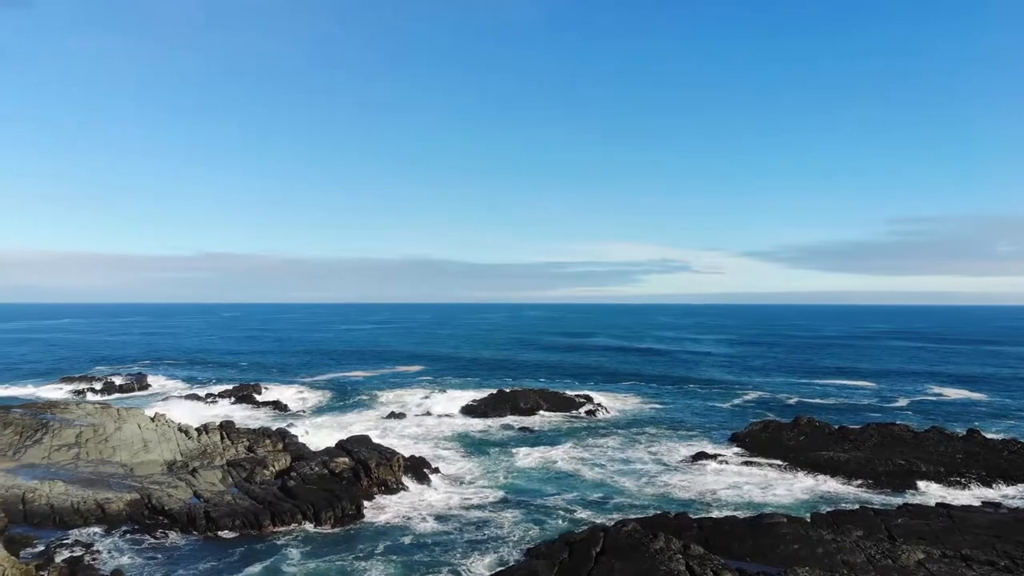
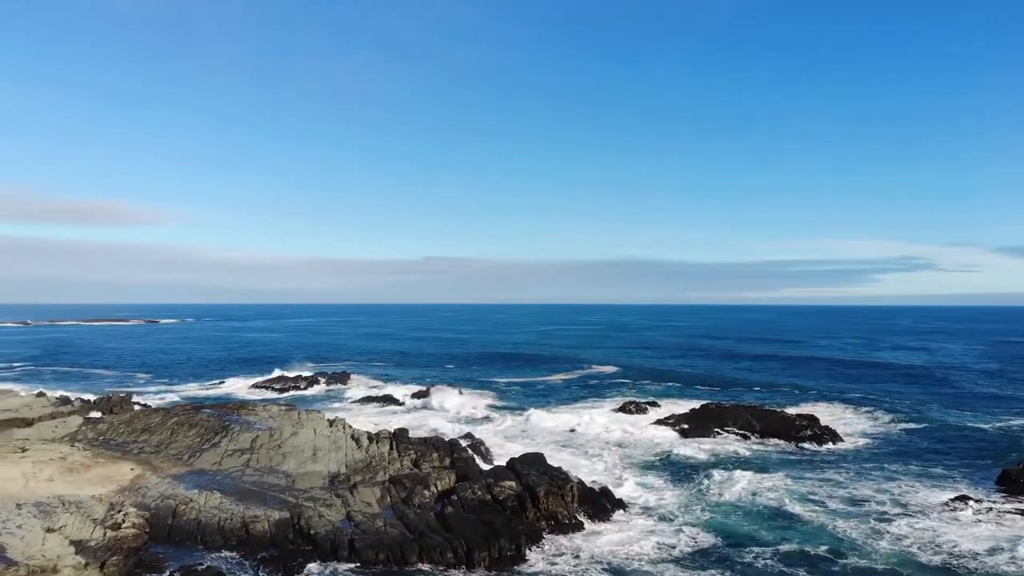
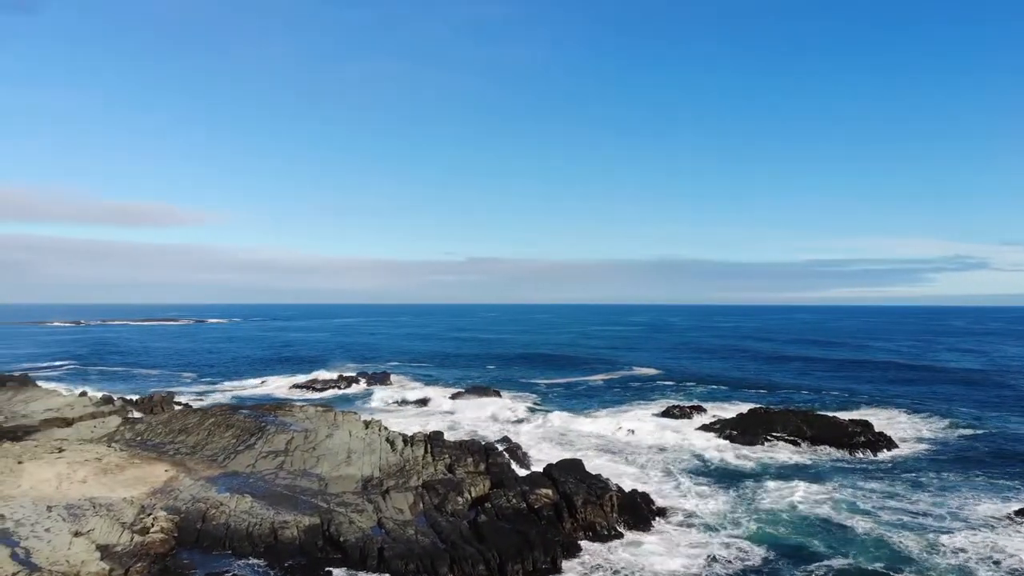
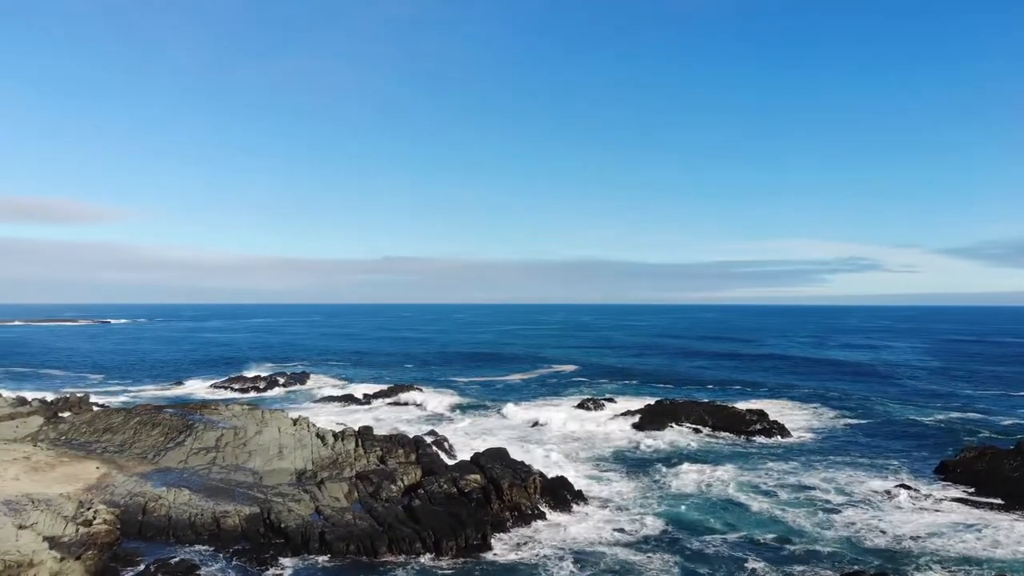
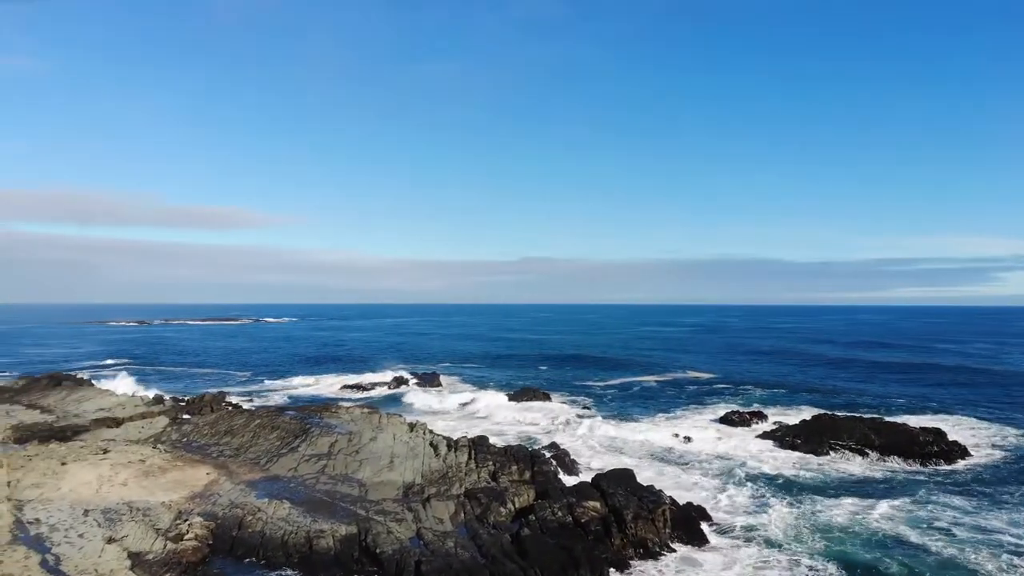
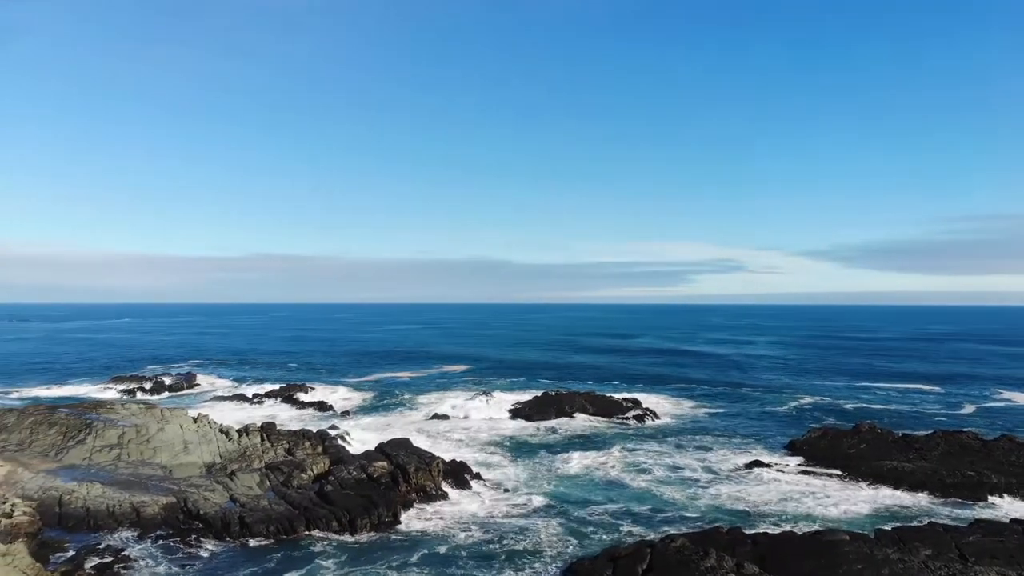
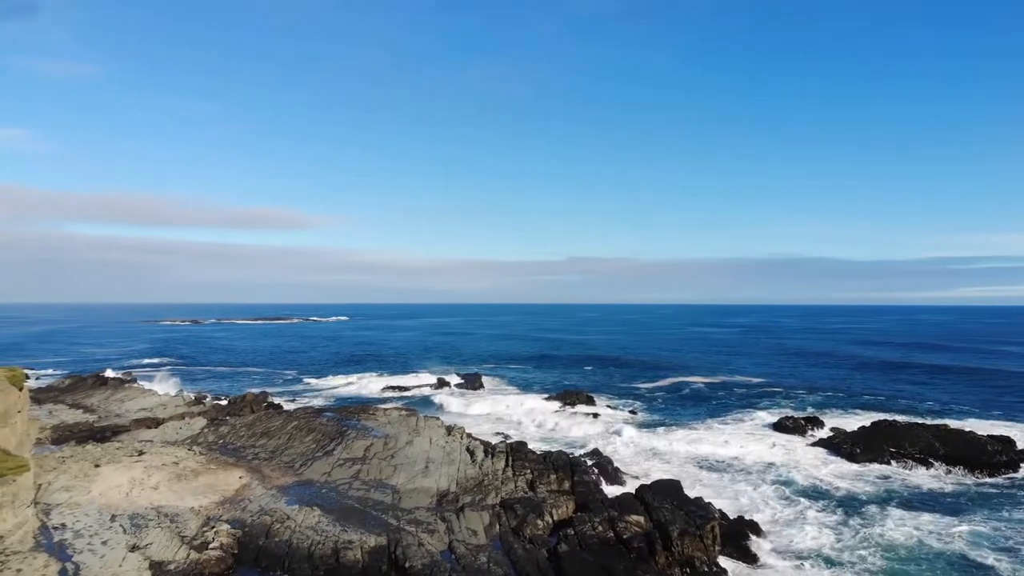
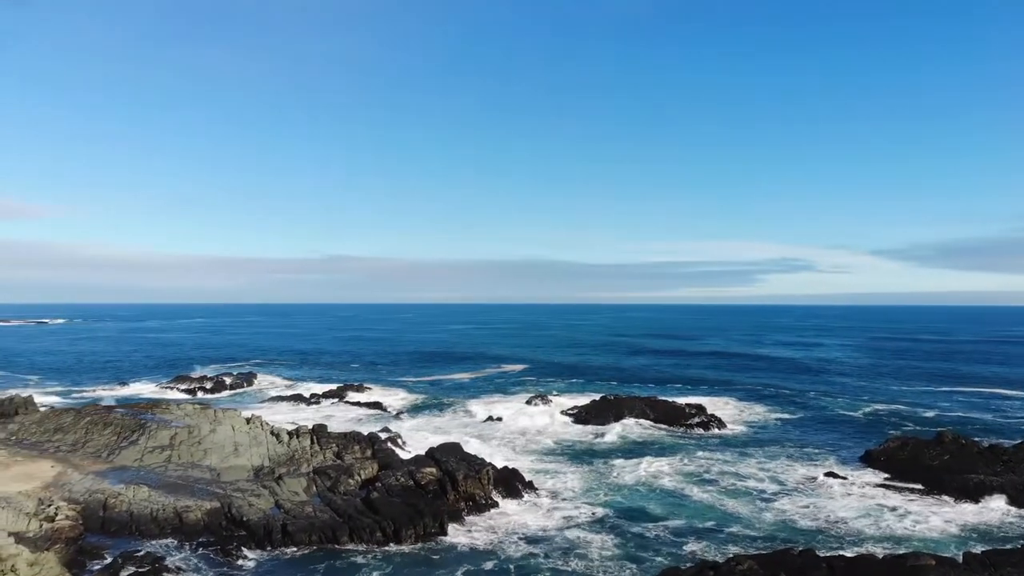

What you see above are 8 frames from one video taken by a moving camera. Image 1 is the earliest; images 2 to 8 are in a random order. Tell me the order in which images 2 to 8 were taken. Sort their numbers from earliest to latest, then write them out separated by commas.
6, 8, 4, 2, 3, 5, 7
